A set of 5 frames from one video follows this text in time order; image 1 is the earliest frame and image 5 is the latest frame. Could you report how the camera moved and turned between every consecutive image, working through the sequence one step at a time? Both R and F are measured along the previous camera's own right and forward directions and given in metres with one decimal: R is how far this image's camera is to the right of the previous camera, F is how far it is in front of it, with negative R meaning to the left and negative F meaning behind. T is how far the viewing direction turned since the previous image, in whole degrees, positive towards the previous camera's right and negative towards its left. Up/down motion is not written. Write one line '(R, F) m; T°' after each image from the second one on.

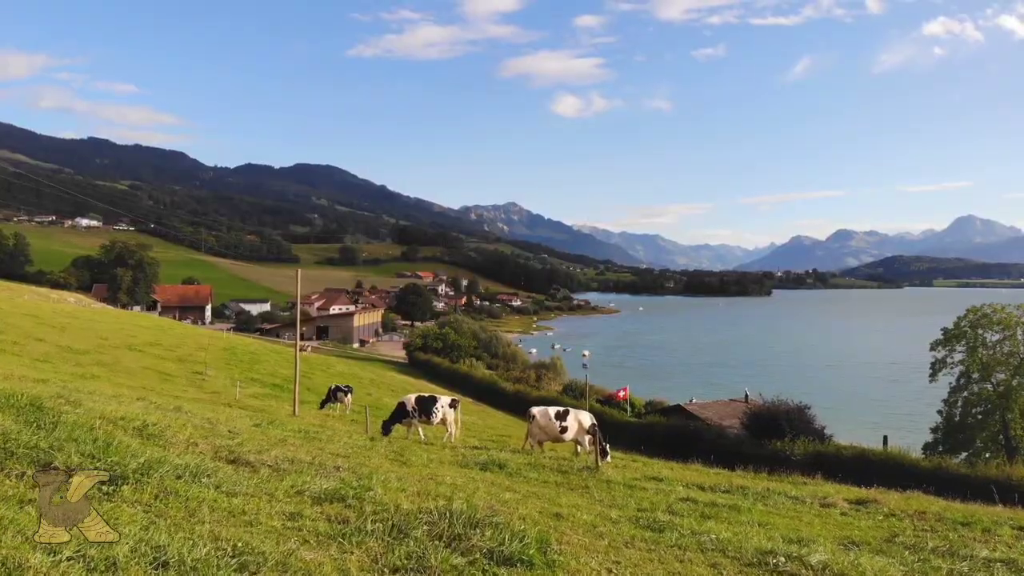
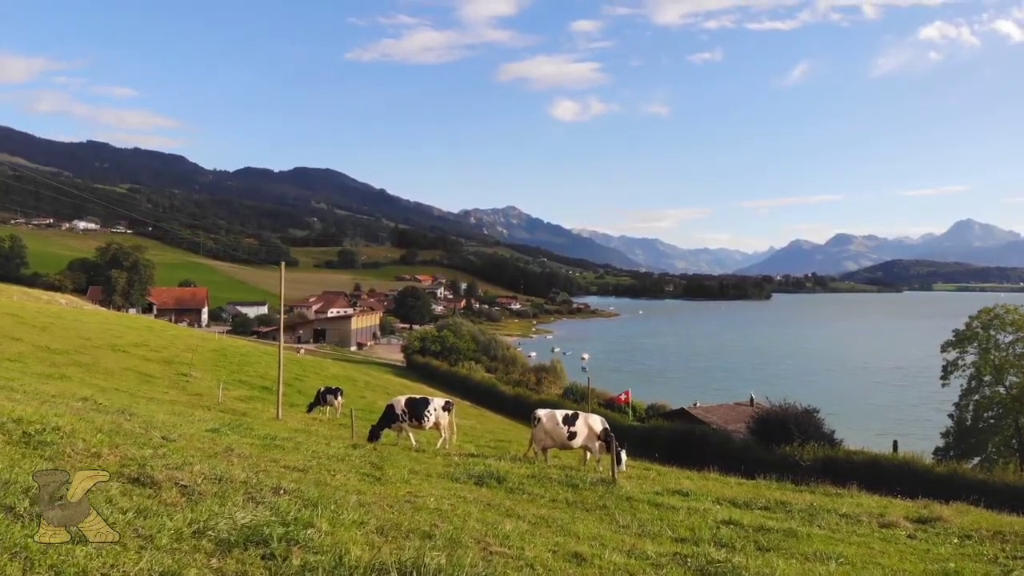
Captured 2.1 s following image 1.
(0.0, +1.6) m; 0°
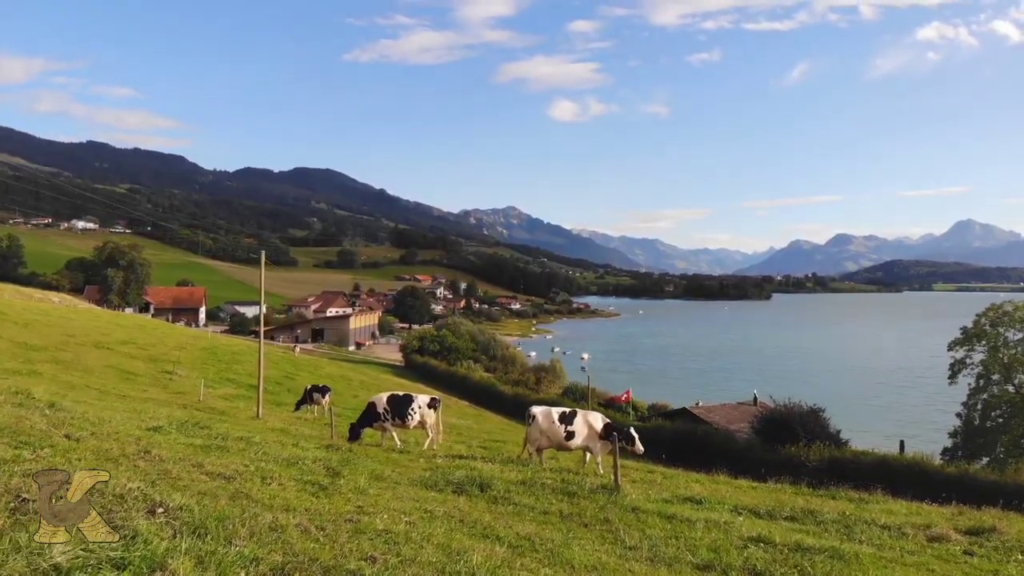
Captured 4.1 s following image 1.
(+0.2, +1.3) m; 0°
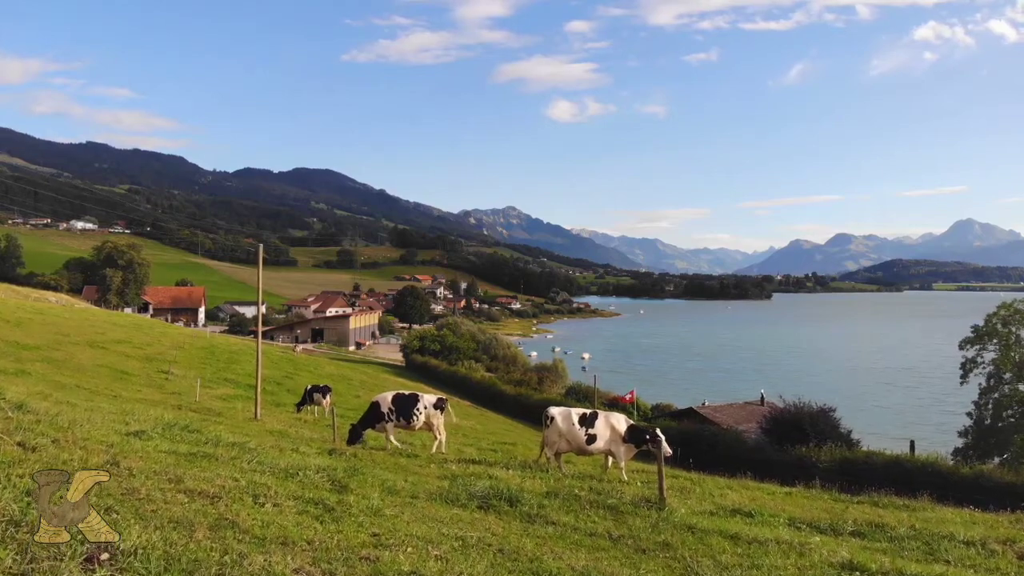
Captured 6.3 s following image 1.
(-0.3, +1.0) m; 0°
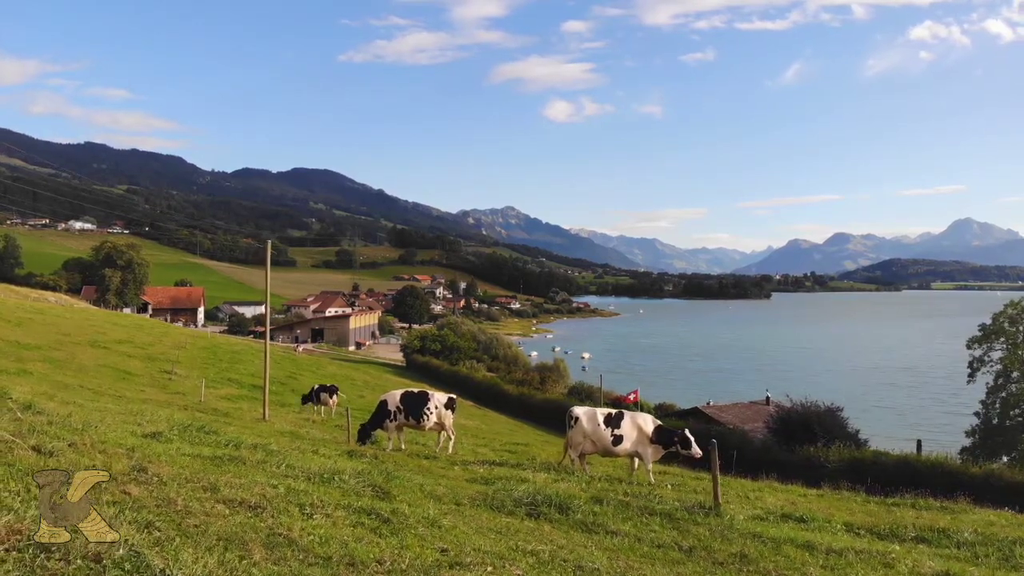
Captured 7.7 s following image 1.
(-0.5, +0.4) m; 0°
